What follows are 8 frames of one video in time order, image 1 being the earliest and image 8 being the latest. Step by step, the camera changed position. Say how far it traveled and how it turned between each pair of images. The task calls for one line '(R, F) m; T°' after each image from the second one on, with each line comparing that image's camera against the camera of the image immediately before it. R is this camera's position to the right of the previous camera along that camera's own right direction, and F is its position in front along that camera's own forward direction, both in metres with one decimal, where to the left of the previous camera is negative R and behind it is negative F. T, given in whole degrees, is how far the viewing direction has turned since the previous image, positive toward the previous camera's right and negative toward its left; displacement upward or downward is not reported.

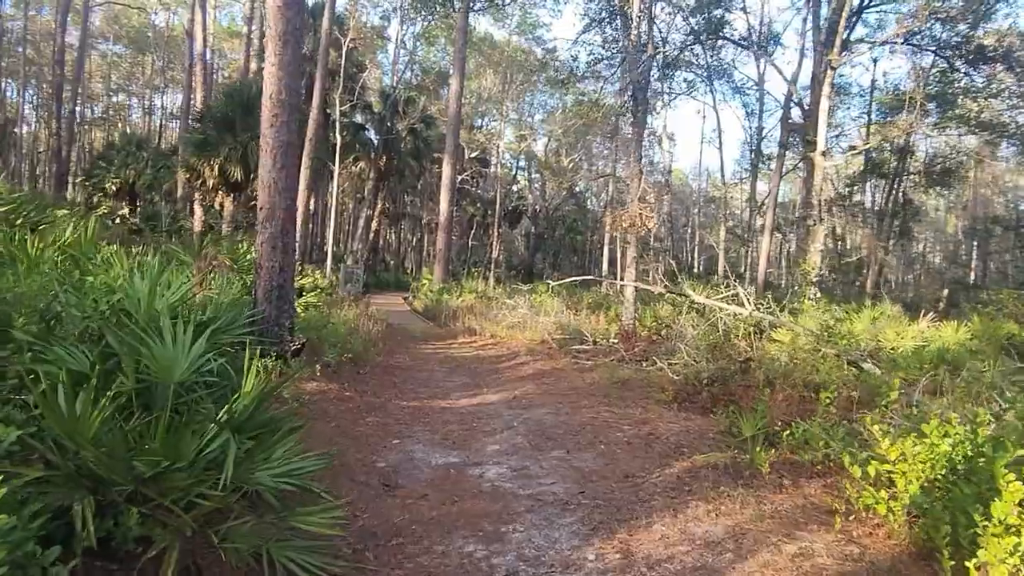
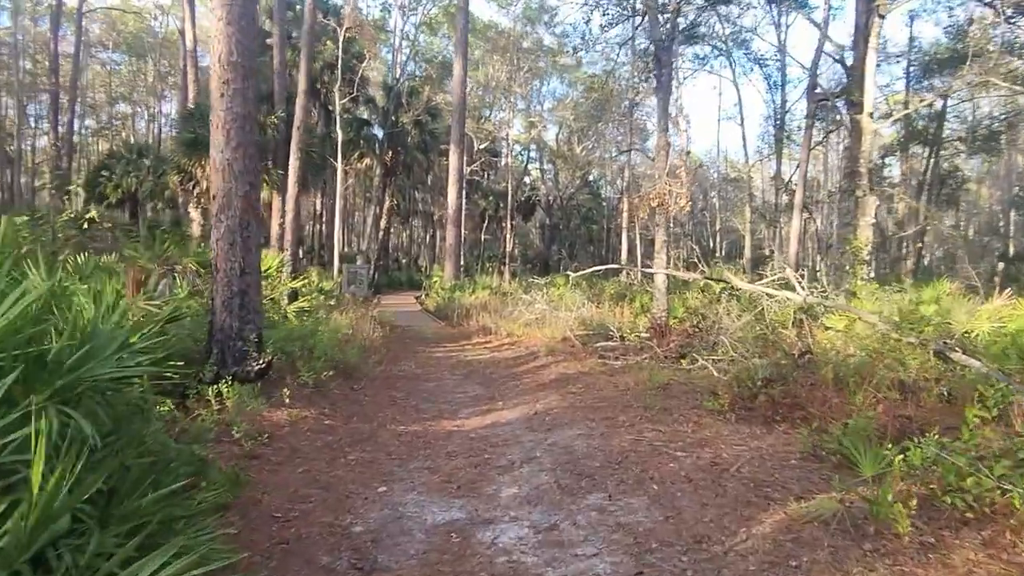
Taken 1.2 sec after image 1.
(0.0, +1.2) m; -1°
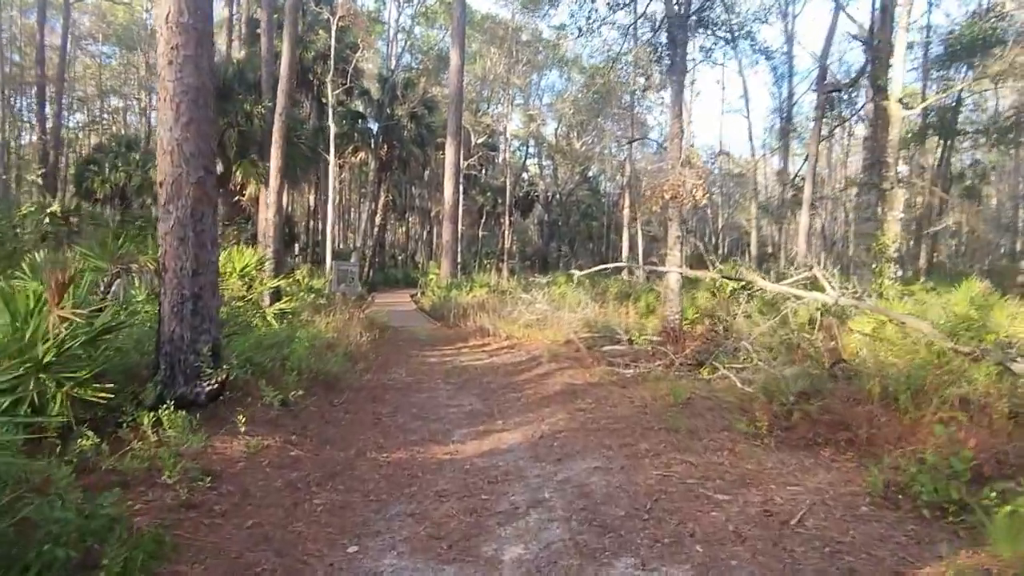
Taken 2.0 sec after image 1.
(0.0, +0.8) m; 0°
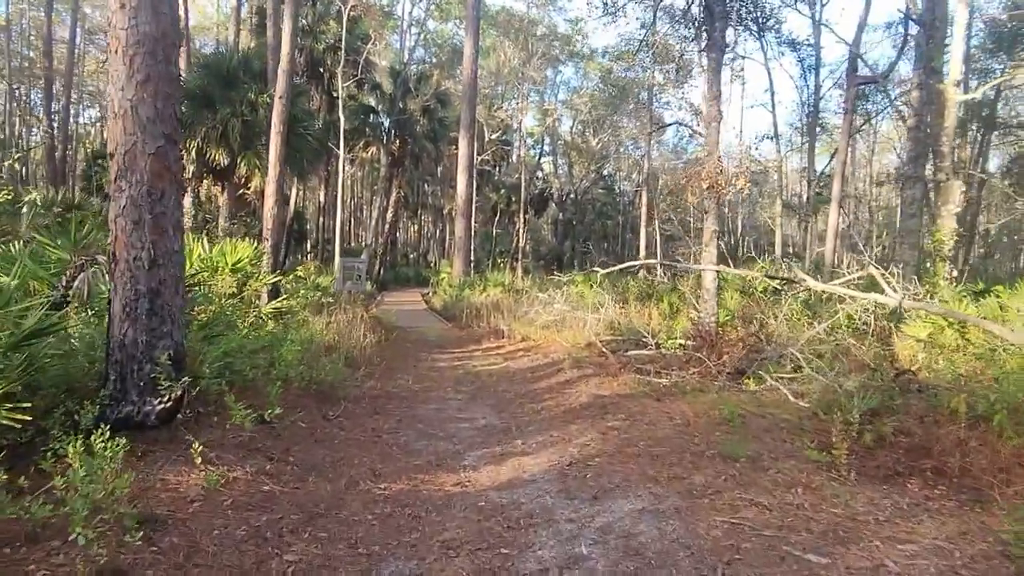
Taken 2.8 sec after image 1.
(-0.1, +0.8) m; -1°
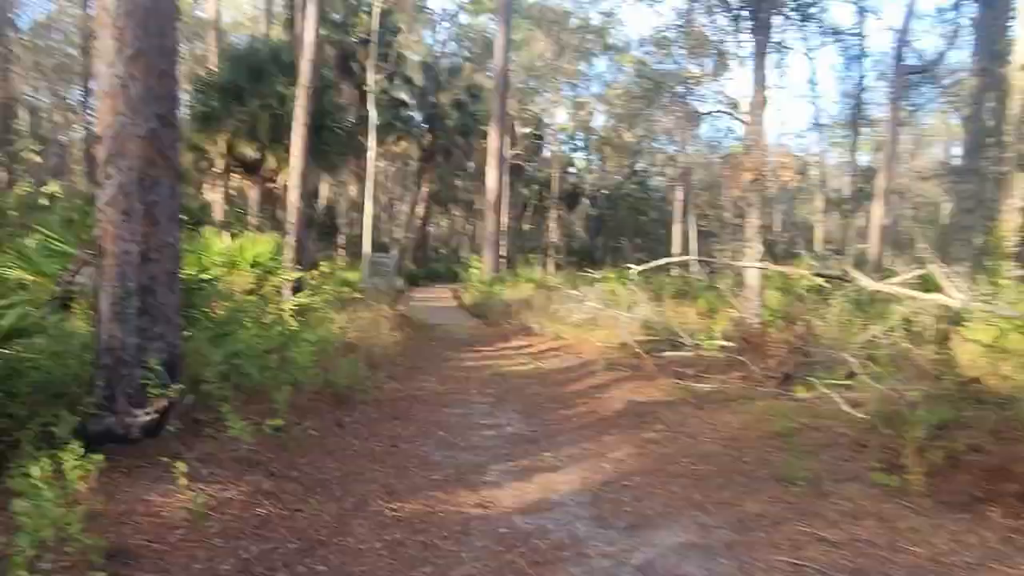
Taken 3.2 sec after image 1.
(0.0, +0.4) m; -2°
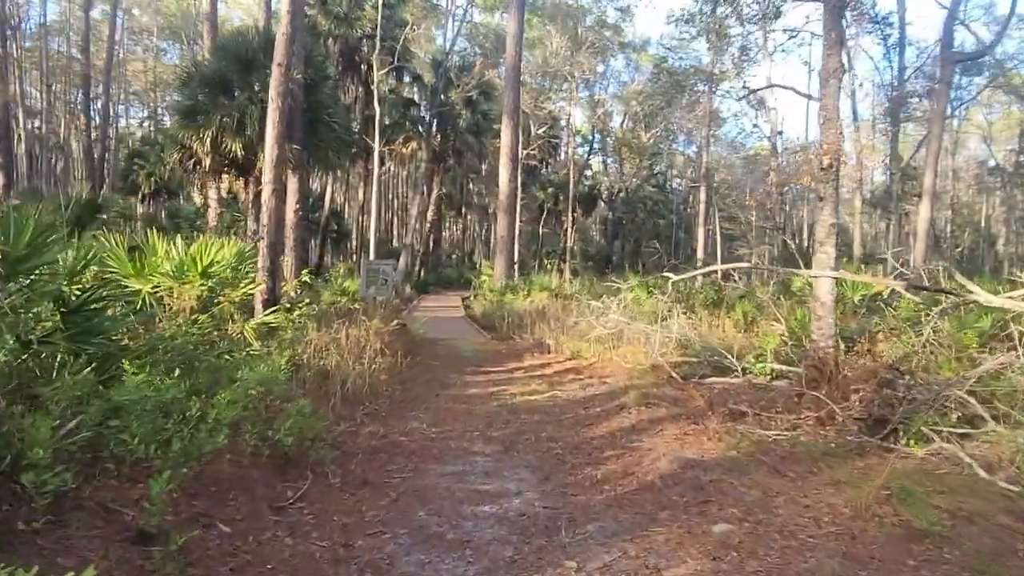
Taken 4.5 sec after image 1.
(0.0, +1.5) m; -1°
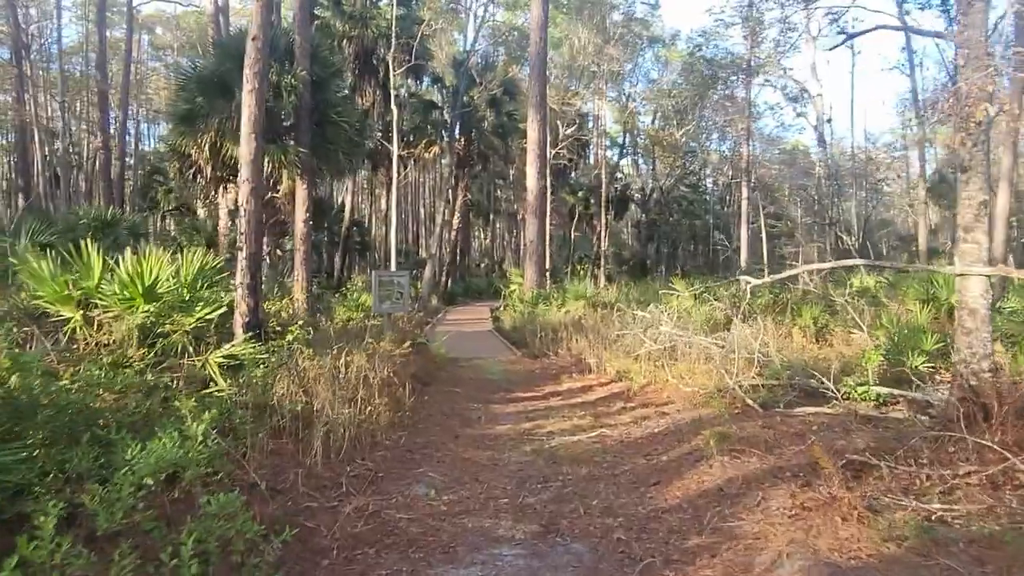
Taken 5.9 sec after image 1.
(0.0, +1.5) m; -2°
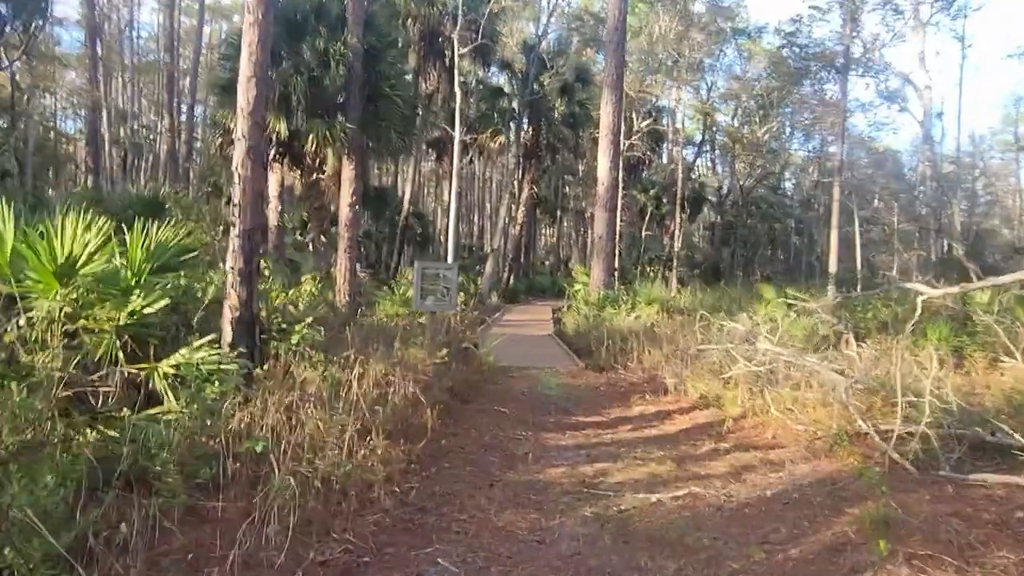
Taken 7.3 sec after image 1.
(0.0, +1.6) m; -5°
